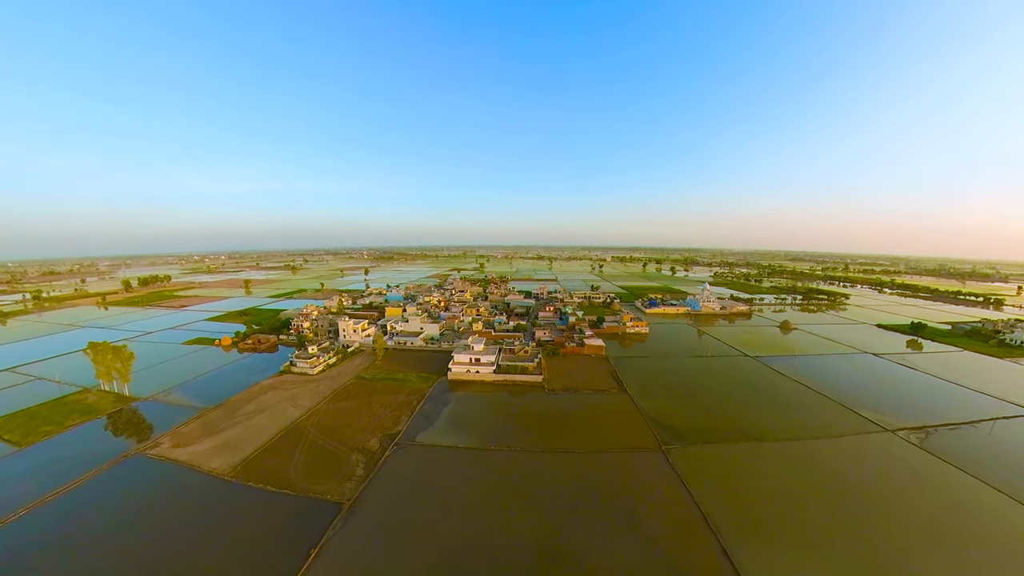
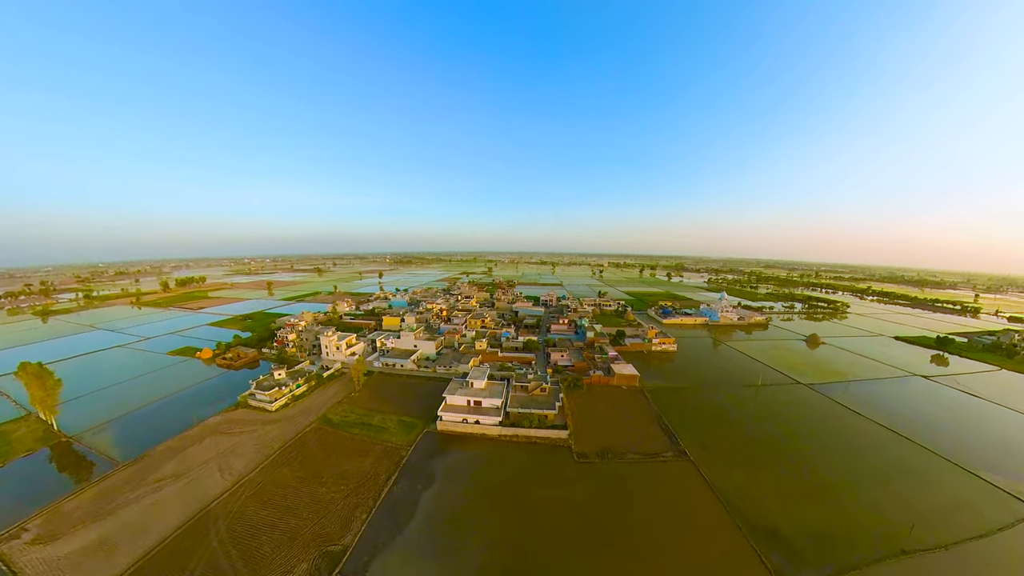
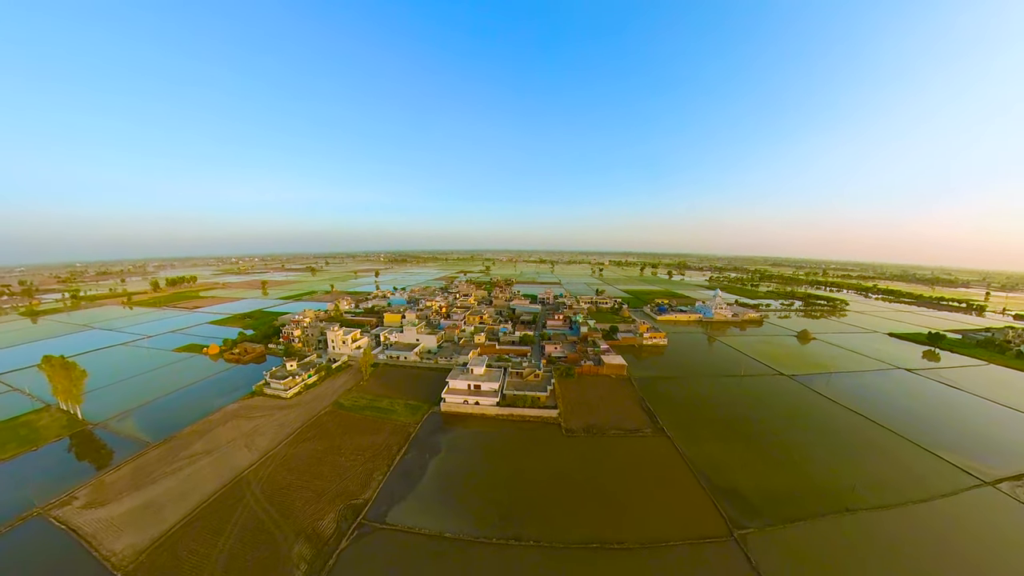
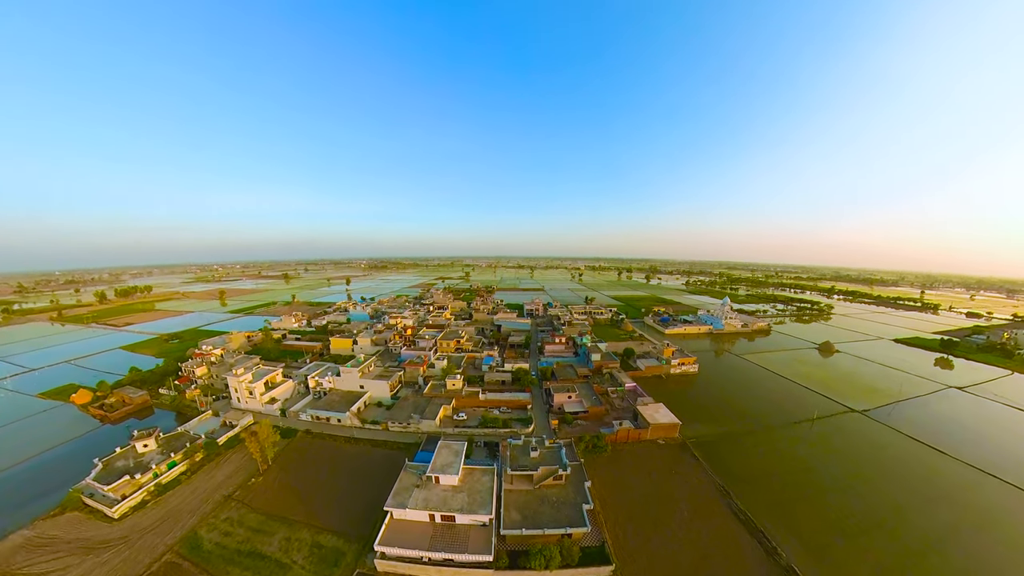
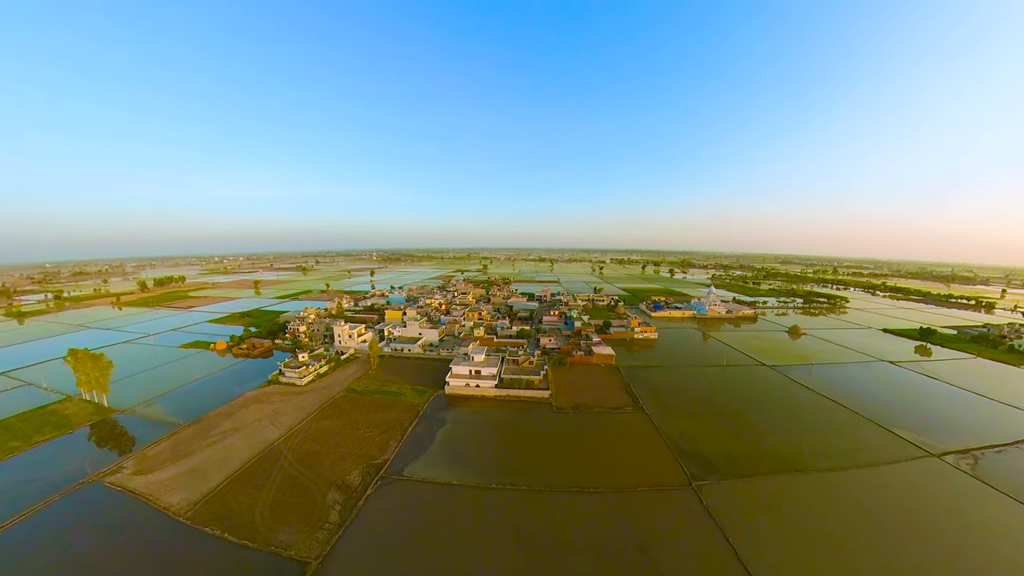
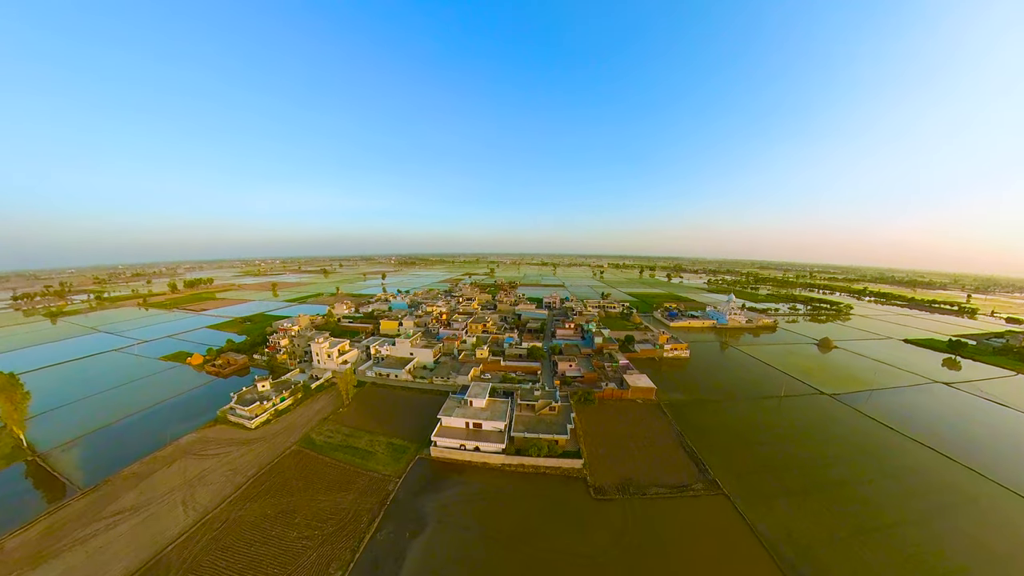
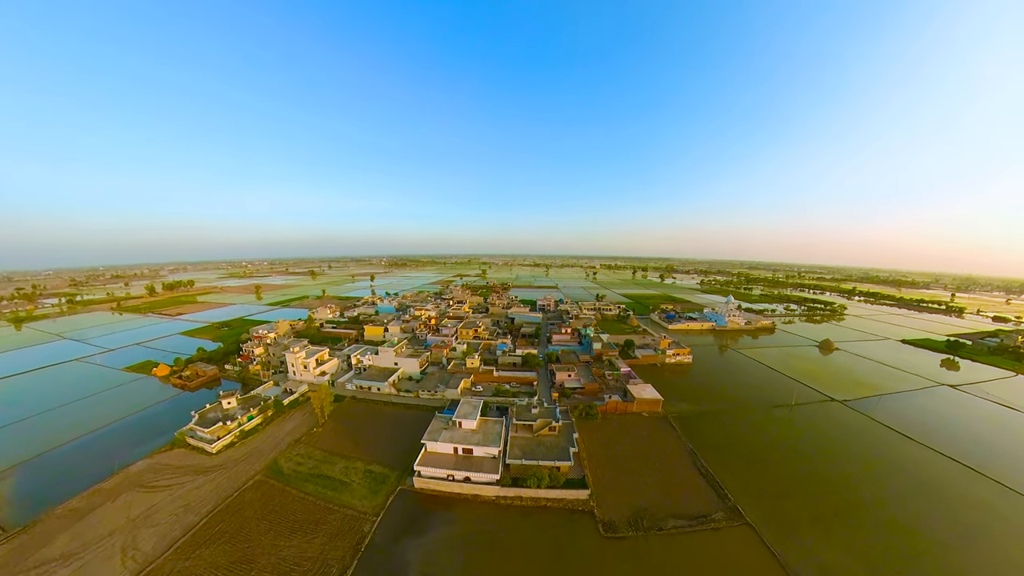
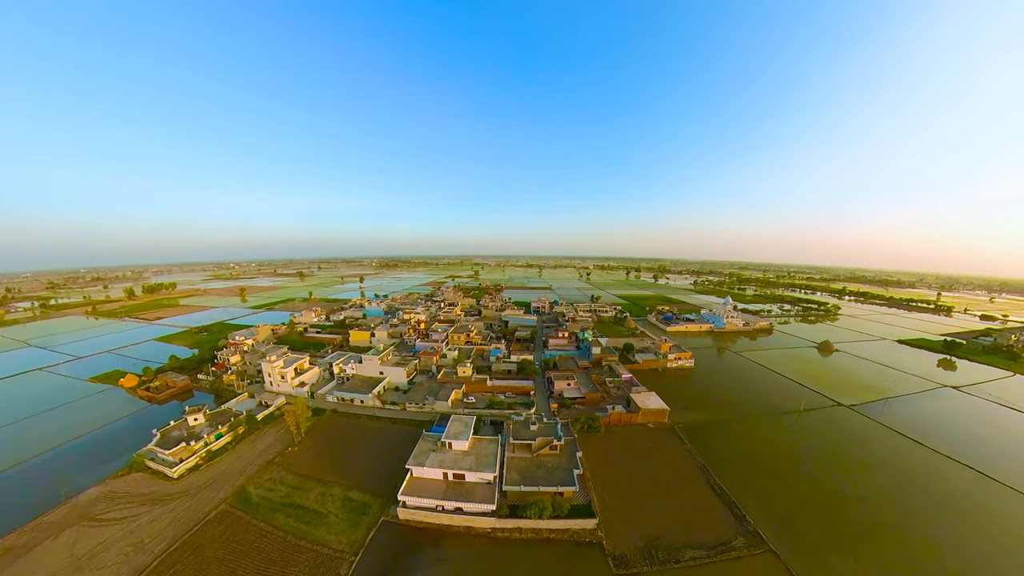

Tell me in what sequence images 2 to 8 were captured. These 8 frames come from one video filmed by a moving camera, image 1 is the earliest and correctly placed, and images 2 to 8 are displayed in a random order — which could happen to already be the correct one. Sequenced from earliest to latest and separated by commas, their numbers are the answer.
5, 3, 2, 6, 7, 8, 4
